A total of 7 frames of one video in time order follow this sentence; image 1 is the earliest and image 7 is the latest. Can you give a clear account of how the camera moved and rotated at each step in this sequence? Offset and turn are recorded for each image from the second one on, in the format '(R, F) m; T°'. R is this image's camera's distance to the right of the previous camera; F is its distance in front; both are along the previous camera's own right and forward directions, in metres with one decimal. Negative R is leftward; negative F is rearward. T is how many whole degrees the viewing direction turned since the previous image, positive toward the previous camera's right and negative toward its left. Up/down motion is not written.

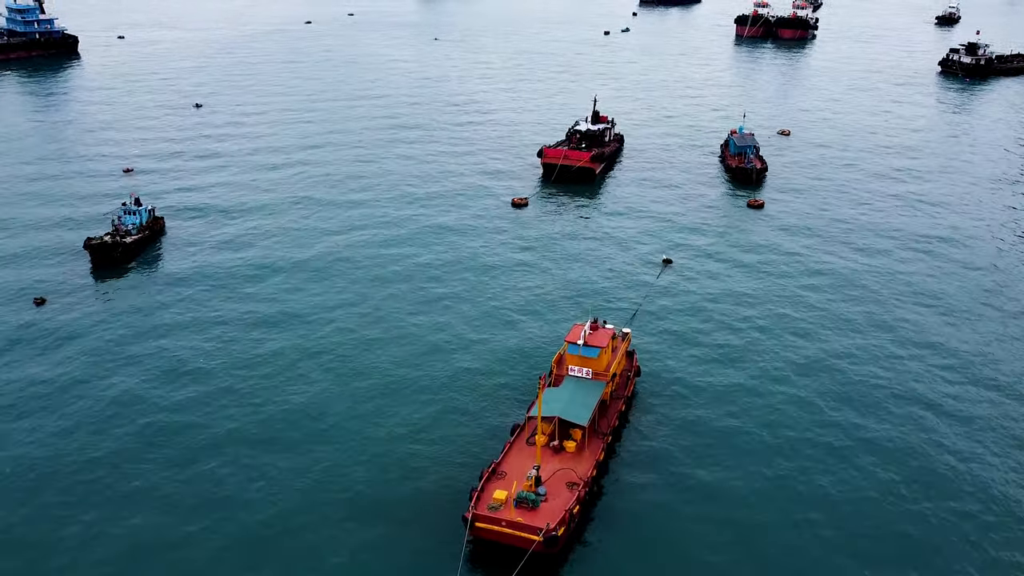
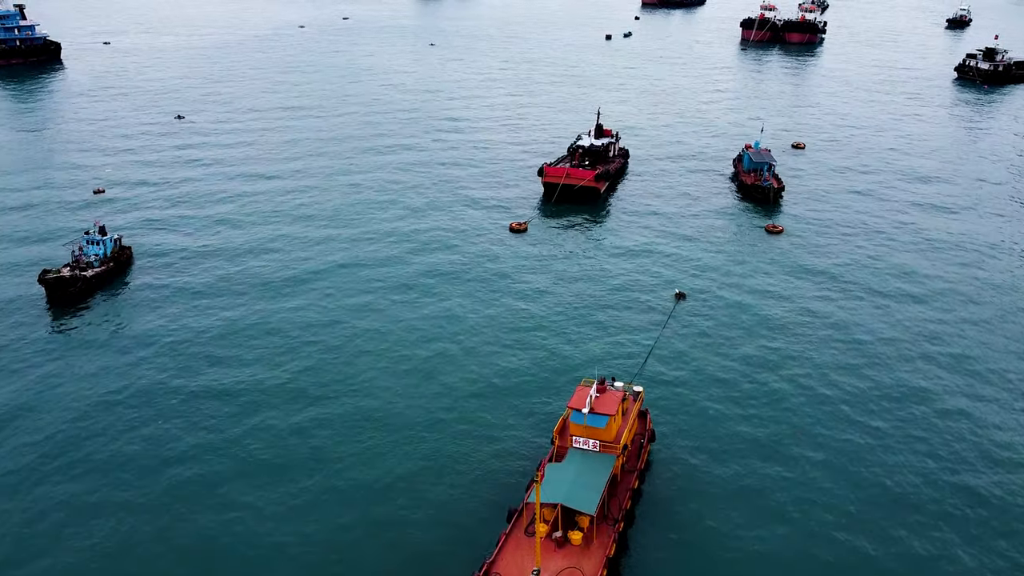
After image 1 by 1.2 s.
(+0.2, +6.3) m; 0°
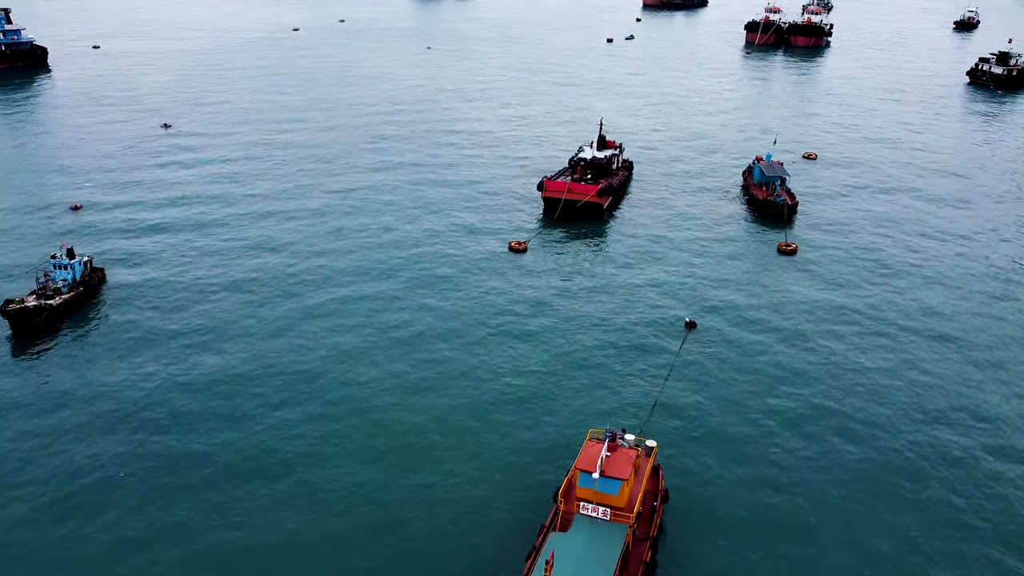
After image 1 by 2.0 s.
(+0.1, +4.5) m; 0°
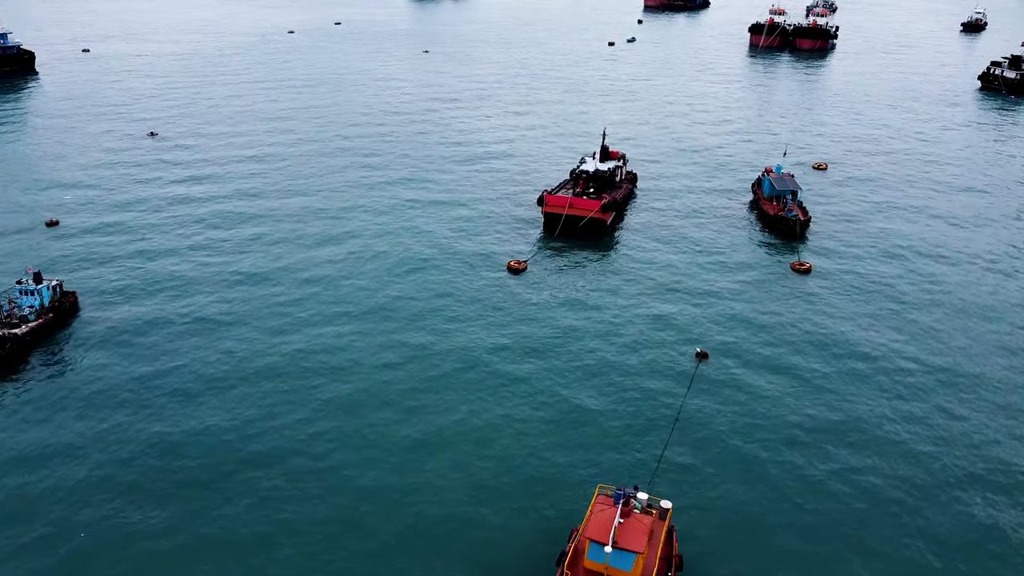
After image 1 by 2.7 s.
(+0.1, +4.1) m; 0°
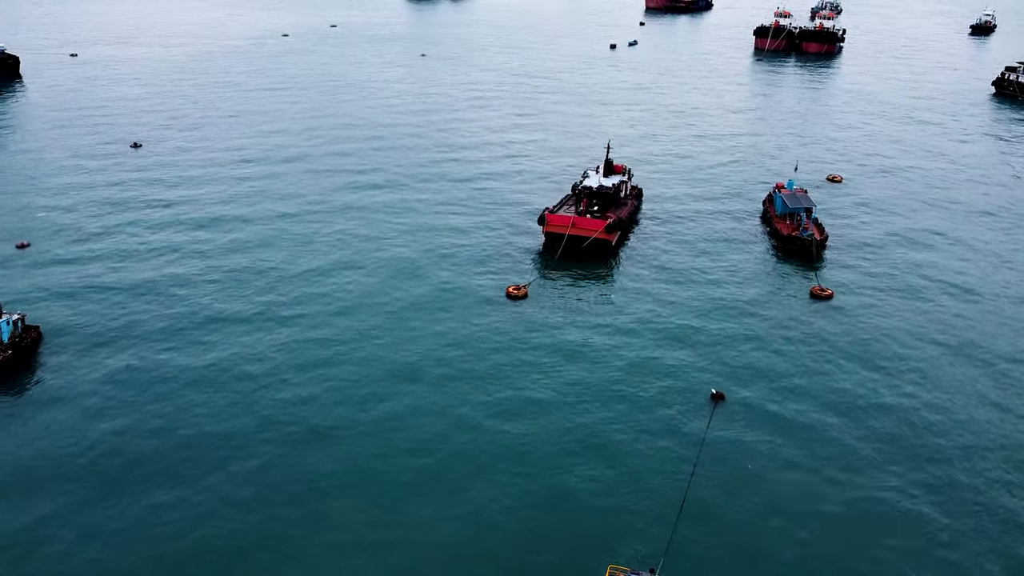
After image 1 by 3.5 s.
(0.0, +4.7) m; 0°
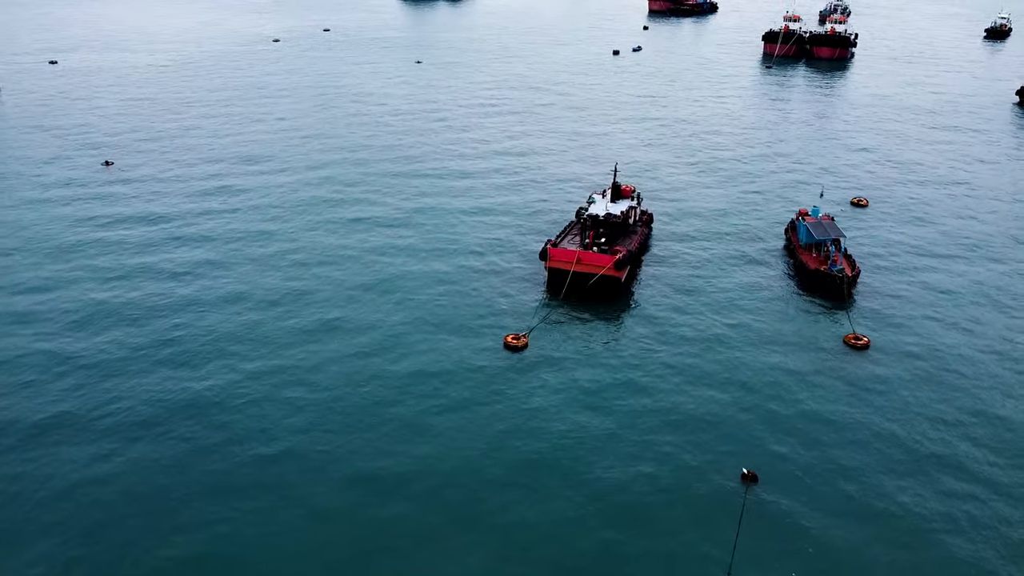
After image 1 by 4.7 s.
(0.0, +7.3) m; 0°
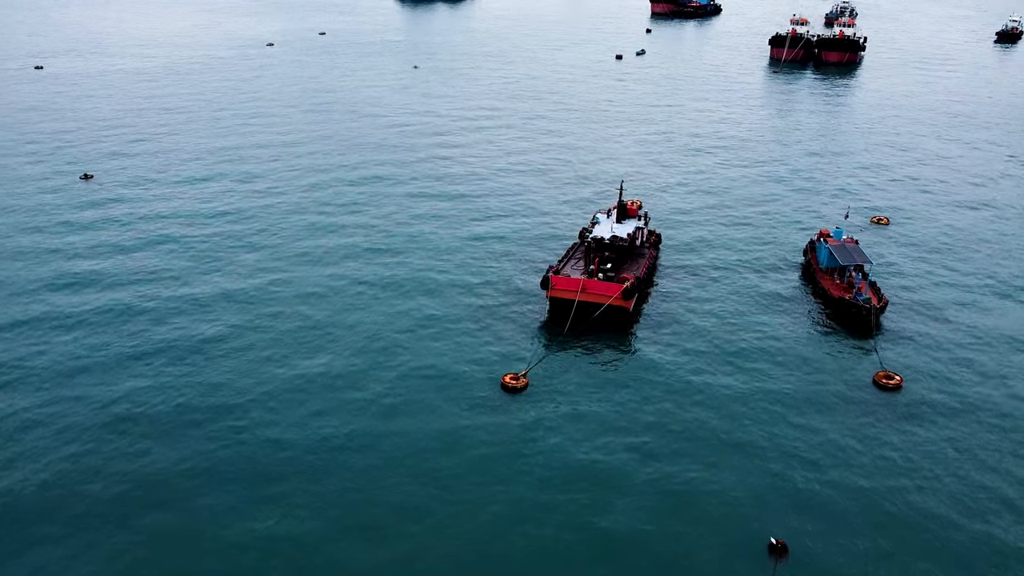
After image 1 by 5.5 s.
(0.0, +5.1) m; 0°
